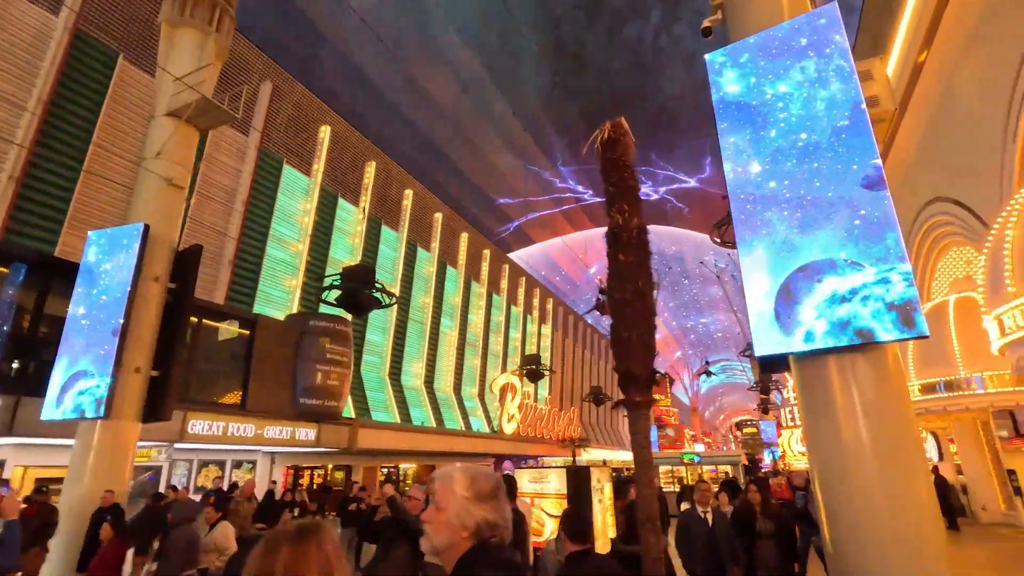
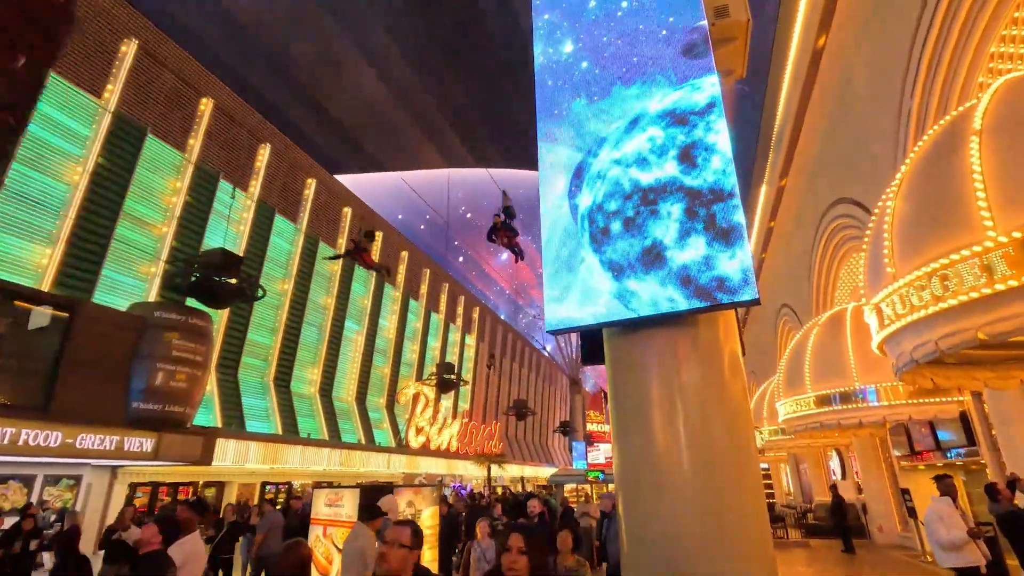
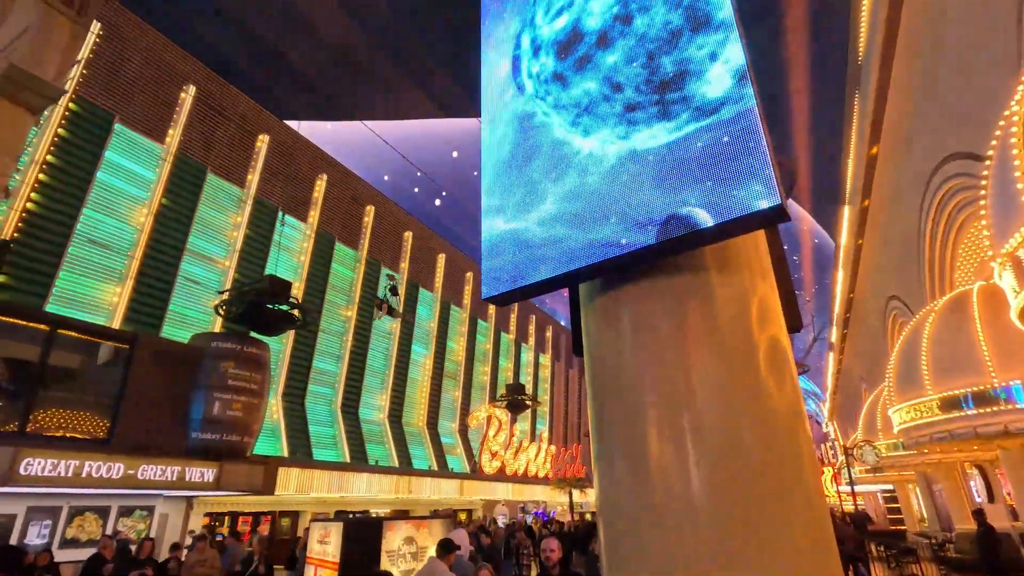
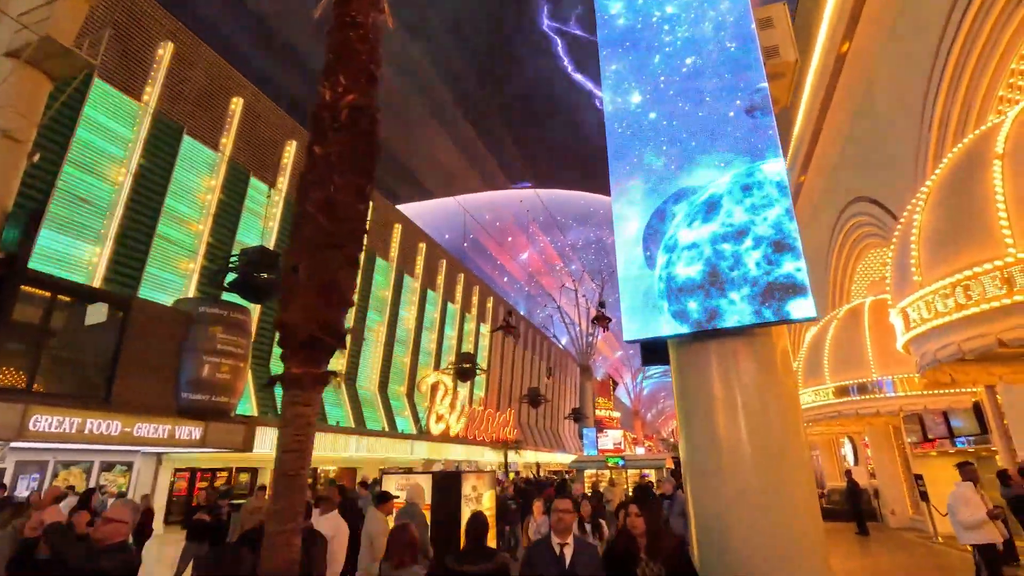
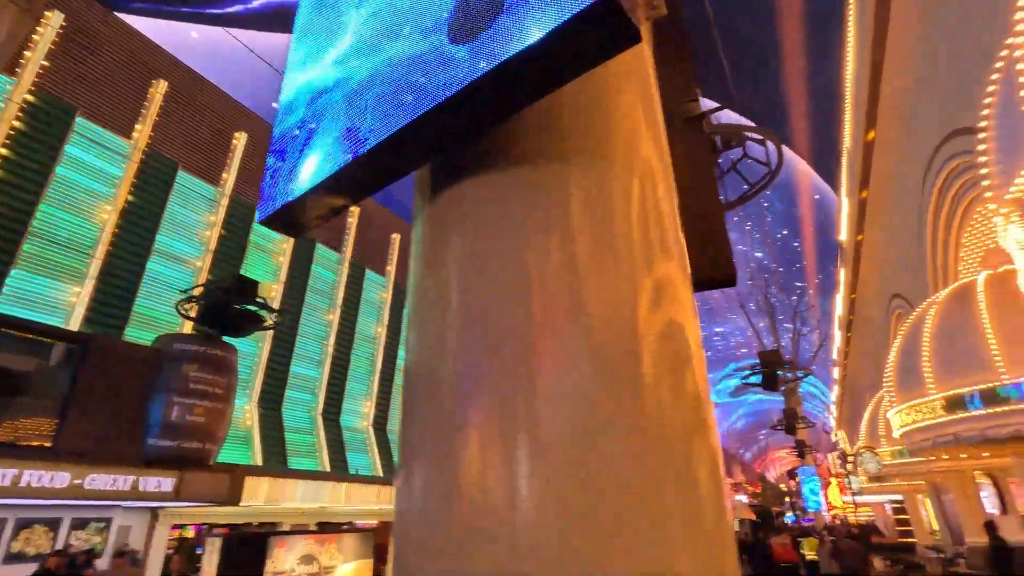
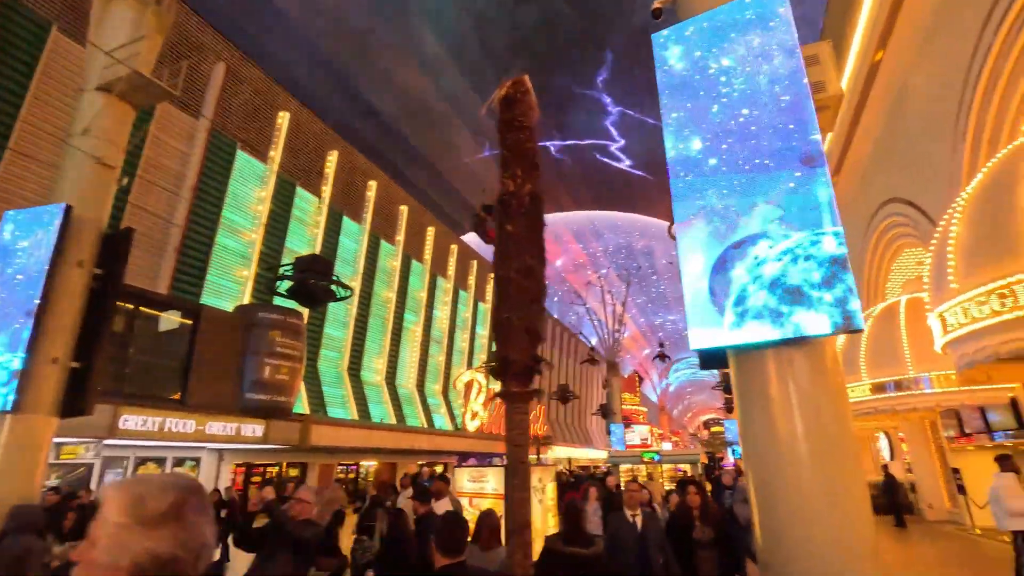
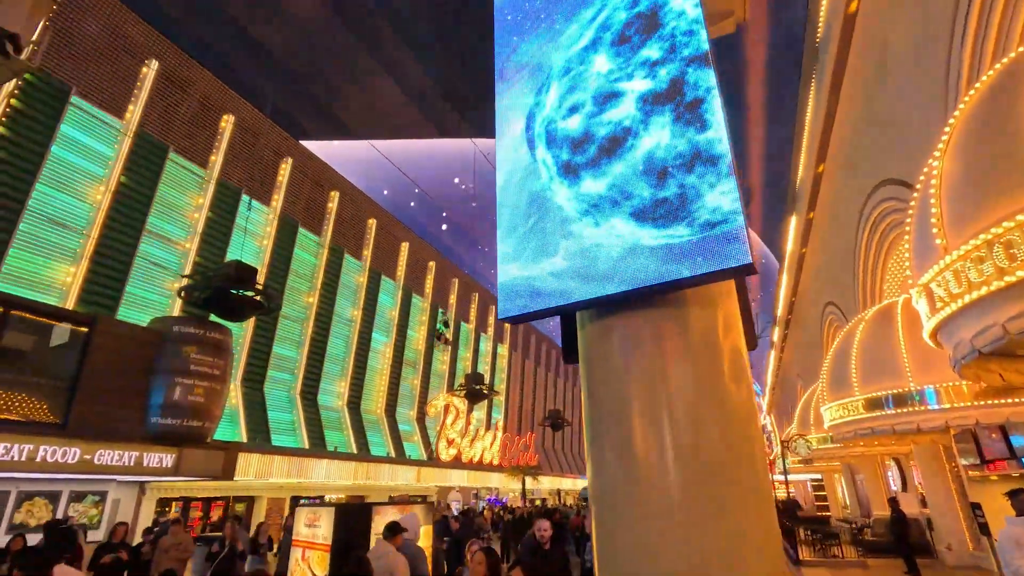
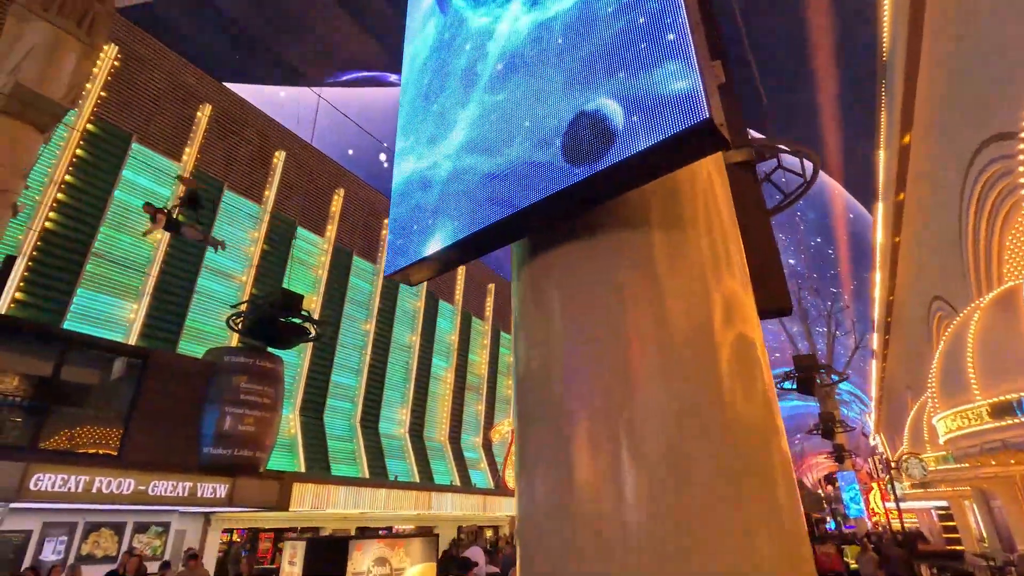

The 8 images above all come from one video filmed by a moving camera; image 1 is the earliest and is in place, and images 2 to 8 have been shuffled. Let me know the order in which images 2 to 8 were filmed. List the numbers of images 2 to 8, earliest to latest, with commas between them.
6, 4, 2, 7, 3, 8, 5
